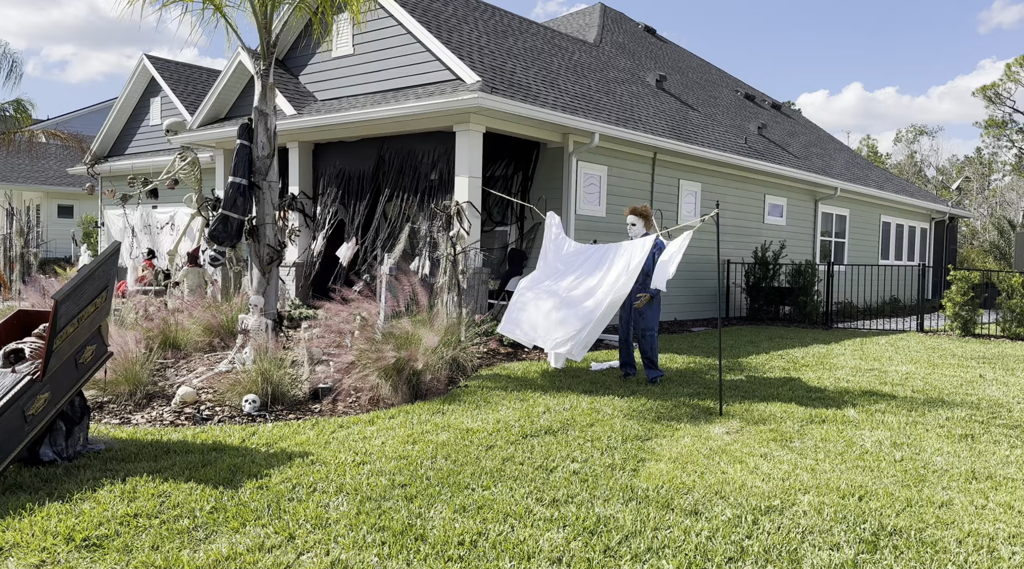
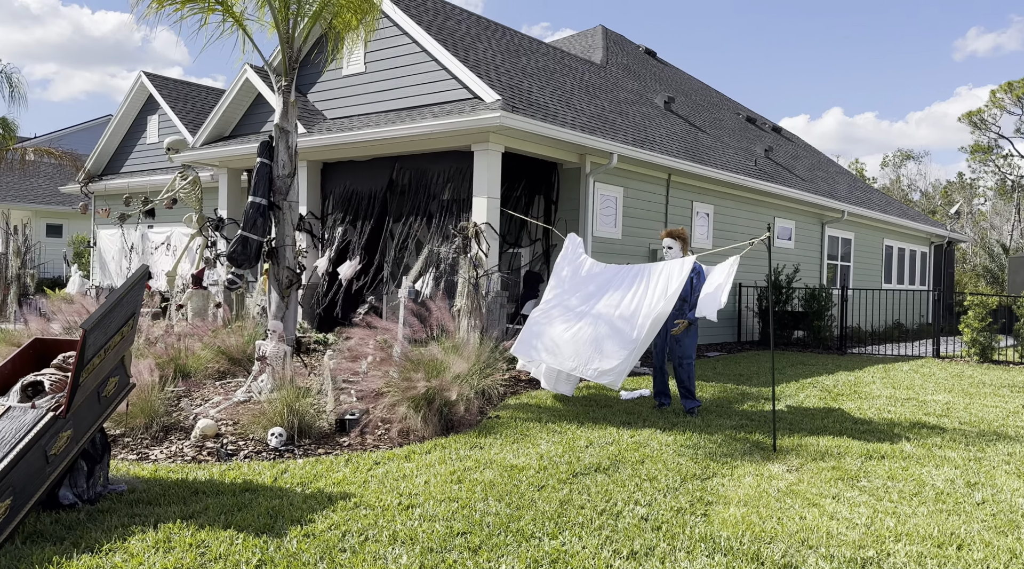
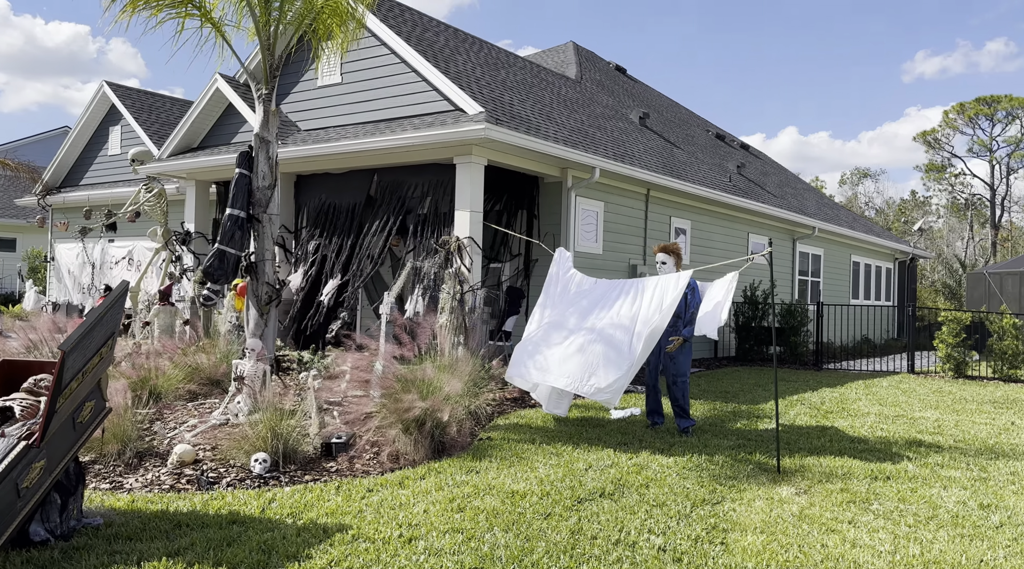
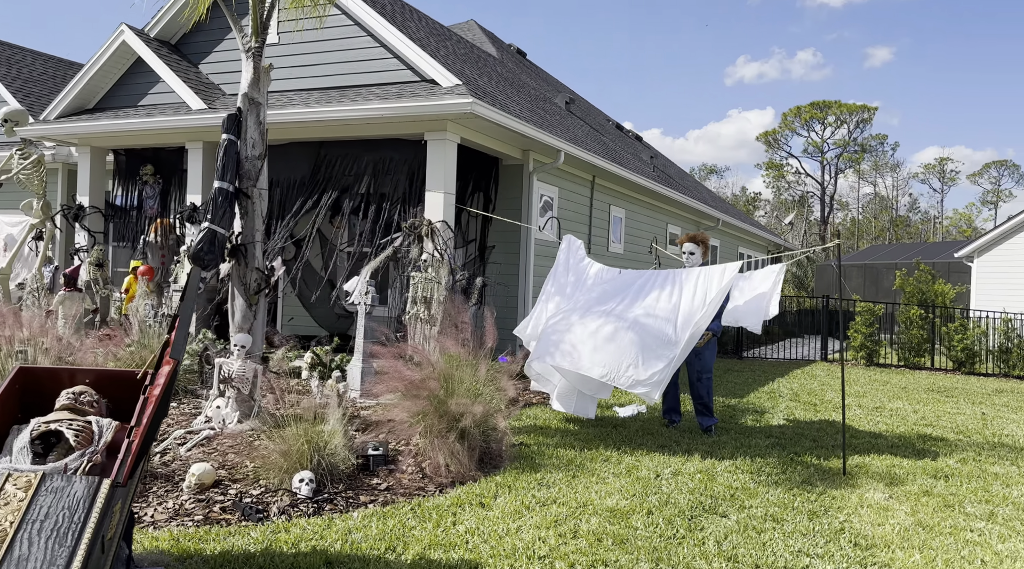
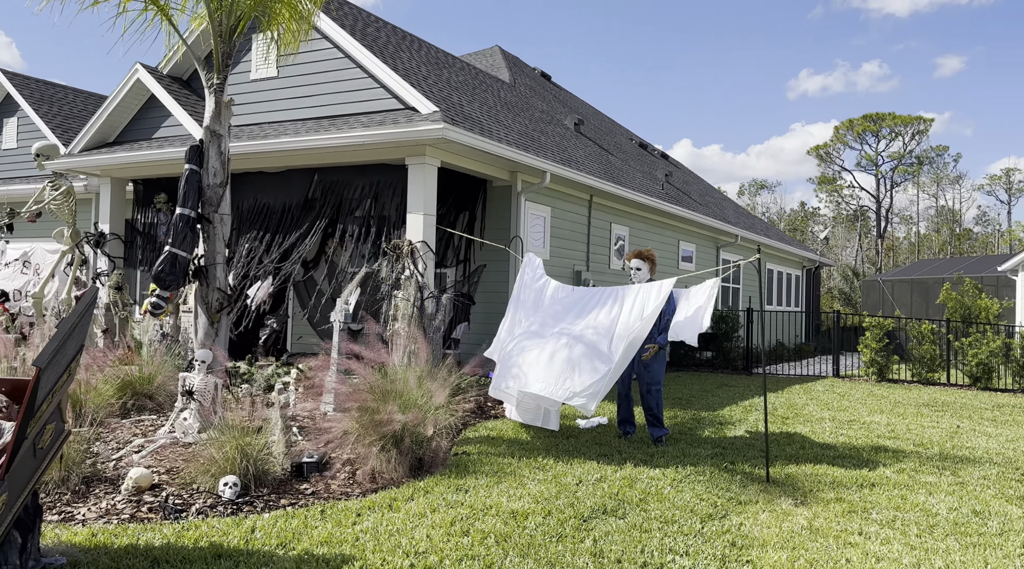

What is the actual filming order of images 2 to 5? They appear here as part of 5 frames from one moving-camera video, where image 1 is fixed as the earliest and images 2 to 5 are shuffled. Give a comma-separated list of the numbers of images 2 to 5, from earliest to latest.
2, 3, 5, 4
